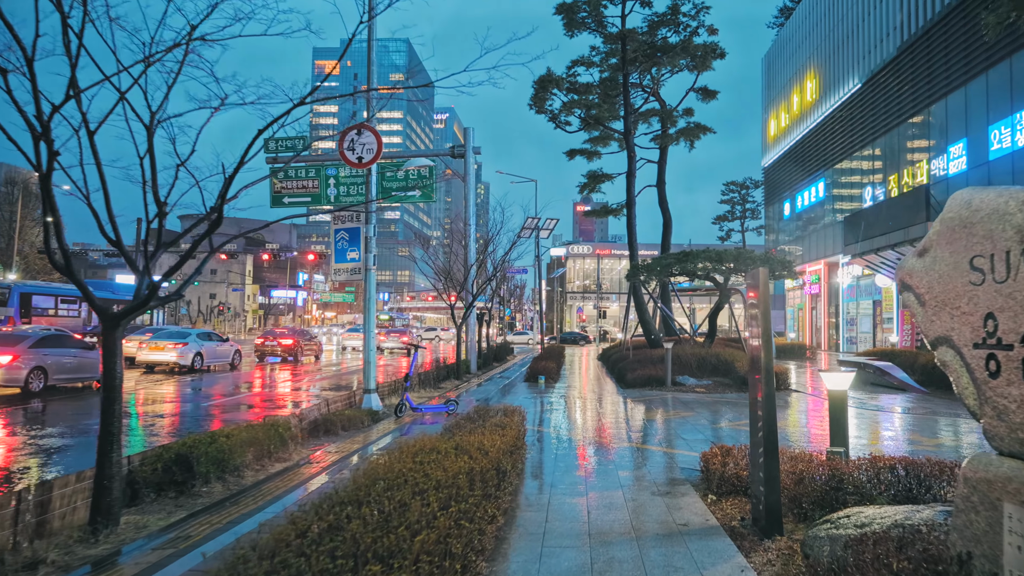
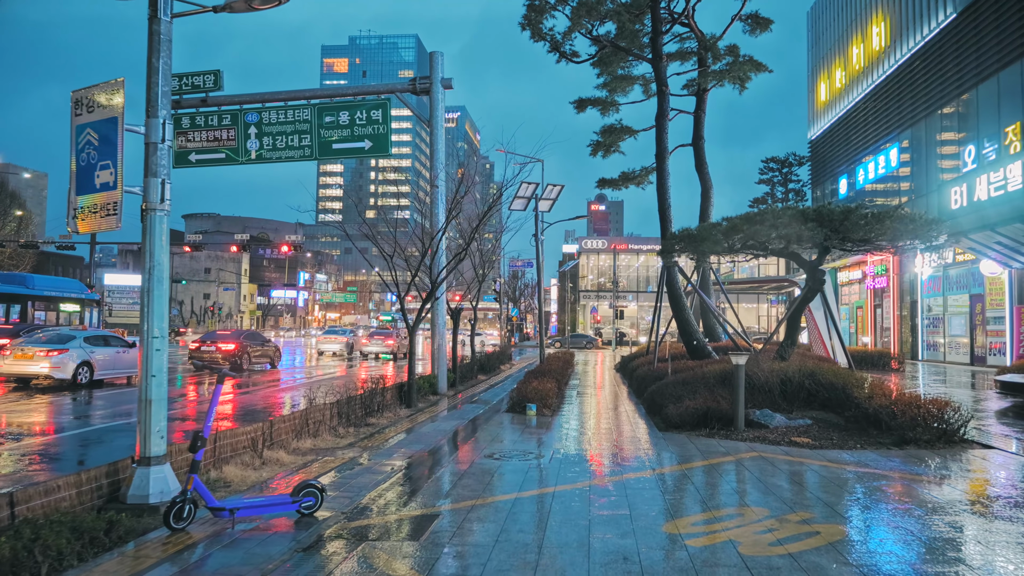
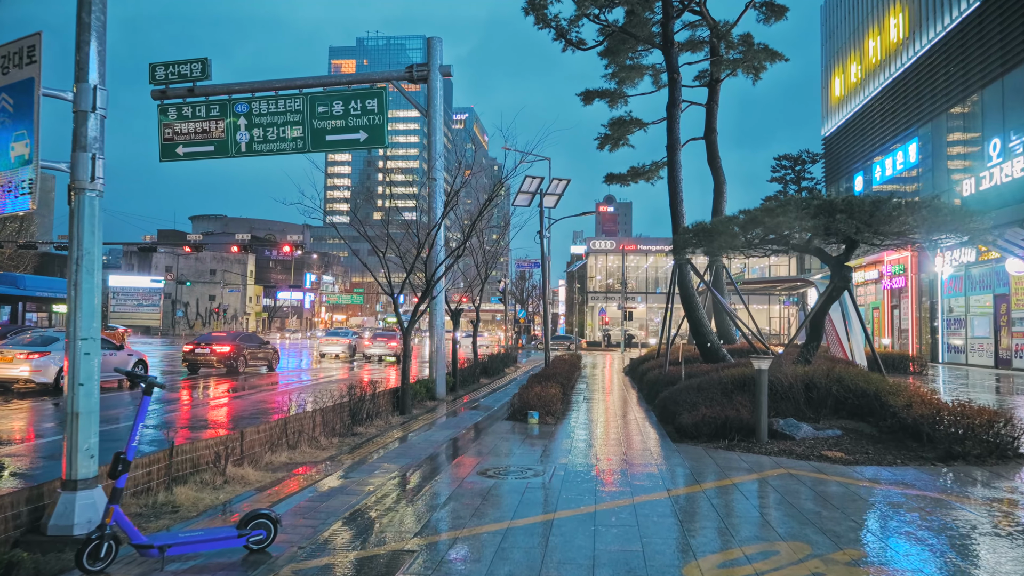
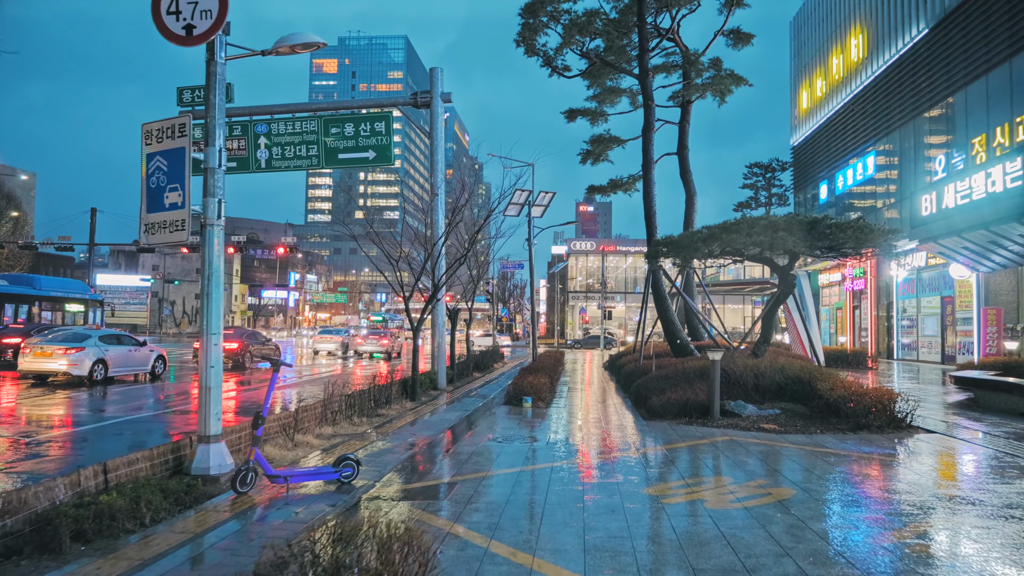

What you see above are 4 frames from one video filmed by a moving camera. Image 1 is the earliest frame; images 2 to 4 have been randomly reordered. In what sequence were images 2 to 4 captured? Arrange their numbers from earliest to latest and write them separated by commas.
4, 2, 3
